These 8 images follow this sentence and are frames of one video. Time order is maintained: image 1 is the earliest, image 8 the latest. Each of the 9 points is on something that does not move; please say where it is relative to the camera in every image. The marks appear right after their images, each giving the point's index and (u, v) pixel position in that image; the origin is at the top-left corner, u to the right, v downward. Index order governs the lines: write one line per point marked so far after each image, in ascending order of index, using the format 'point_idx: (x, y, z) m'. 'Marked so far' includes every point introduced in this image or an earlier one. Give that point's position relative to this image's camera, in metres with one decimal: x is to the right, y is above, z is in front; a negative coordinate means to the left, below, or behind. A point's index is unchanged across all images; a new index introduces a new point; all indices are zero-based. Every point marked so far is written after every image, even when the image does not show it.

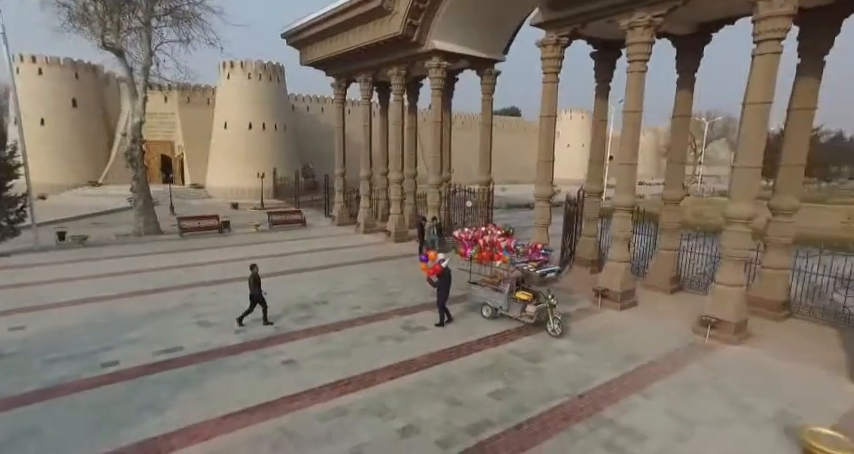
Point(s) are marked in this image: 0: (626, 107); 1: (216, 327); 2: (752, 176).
0: (+3.7, +2.2, +8.9) m
1: (-3.4, -1.6, +7.8) m
2: (+4.9, +0.8, +7.2) m
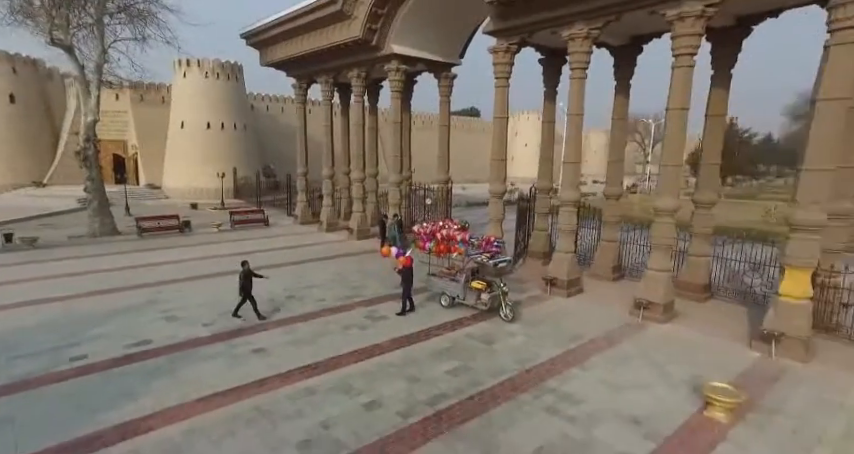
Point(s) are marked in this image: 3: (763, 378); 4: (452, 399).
0: (+2.8, +2.4, +9.7) m
1: (-4.1, -1.6, +8.1) m
2: (+4.2, +0.9, +8.1) m
3: (+4.2, -1.9, +5.9) m
4: (+0.3, -2.0, +5.7) m
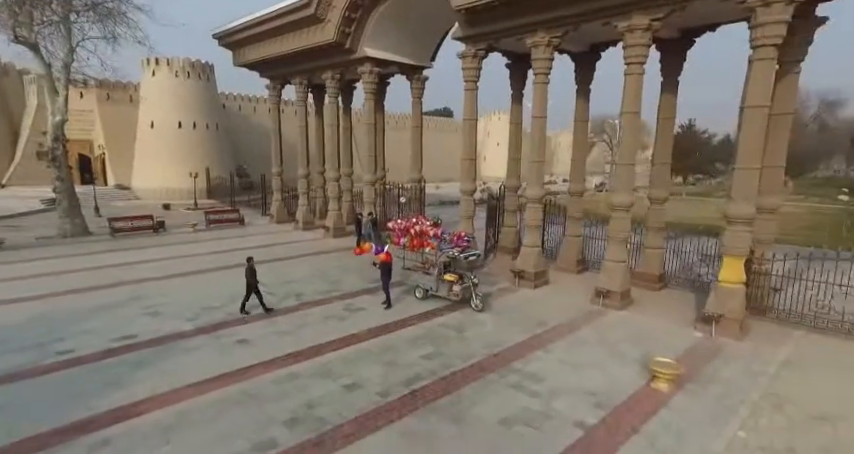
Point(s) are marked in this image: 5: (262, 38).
0: (+2.3, +2.4, +10.3) m
1: (-4.5, -1.6, +8.3) m
2: (+3.7, +1.0, +8.9) m
3: (+3.9, -1.8, +6.6) m
4: (0.0, -2.0, +6.2) m
5: (-5.7, +6.5, +16.4) m
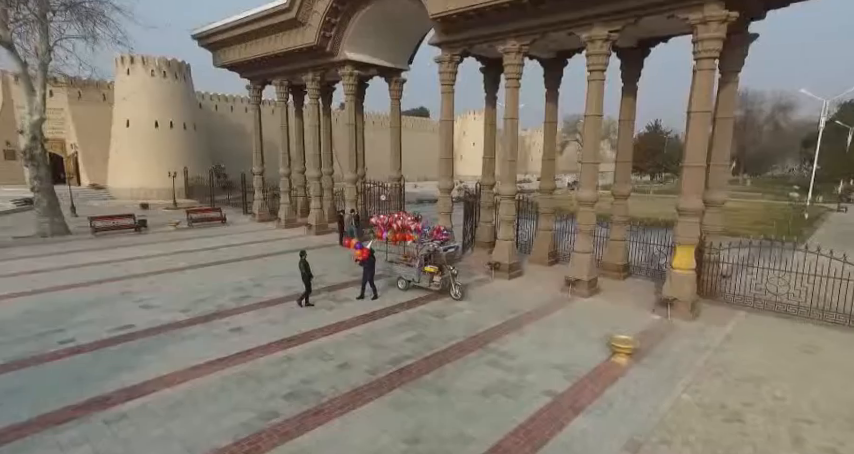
0: (+1.8, +2.6, +11.0) m
1: (-4.8, -1.5, +8.7) m
2: (+3.3, +1.1, +9.6) m
3: (+3.6, -1.6, +7.5) m
4: (-0.2, -1.9, +6.8) m
5: (-6.4, +6.5, +16.7) m
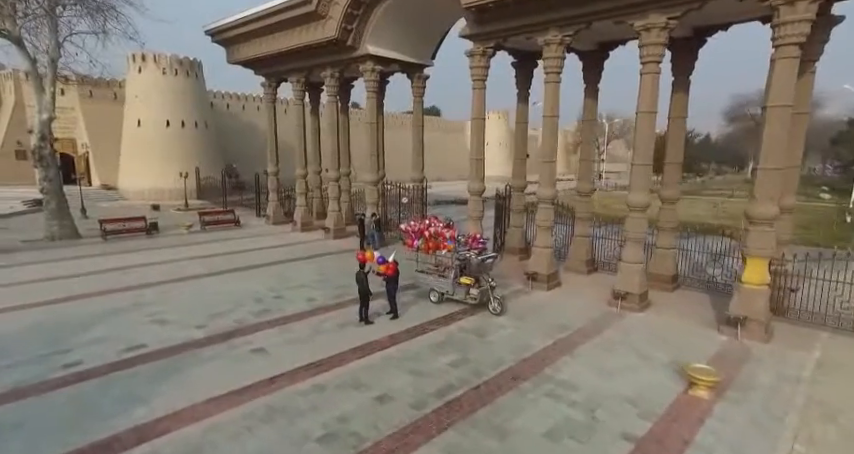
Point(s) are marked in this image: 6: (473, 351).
0: (+2.5, +2.4, +10.2) m
1: (-4.2, -1.6, +8.0) m
2: (+4.0, +1.0, +8.8) m
3: (+4.2, -1.8, +6.6) m
4: (+0.4, -2.0, +6.0) m
5: (-5.6, +6.4, +16.0) m
6: (+0.7, -1.8, +7.1) m
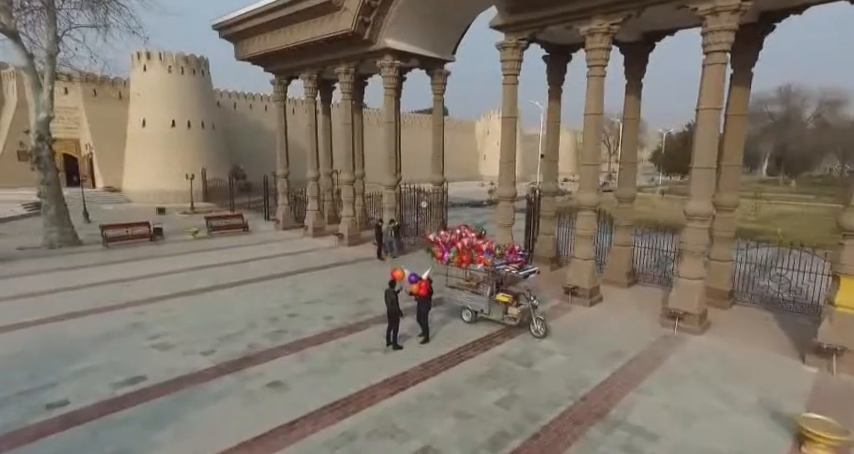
0: (+3.1, +2.2, +9.2) m
1: (-3.6, -1.8, +7.0) m
2: (+4.6, +0.8, +7.8) m
3: (+4.8, -2.0, +5.6) m
4: (+0.9, -2.2, +5.0) m
5: (-5.0, +6.2, +15.1) m
6: (+1.2, -2.0, +6.2) m
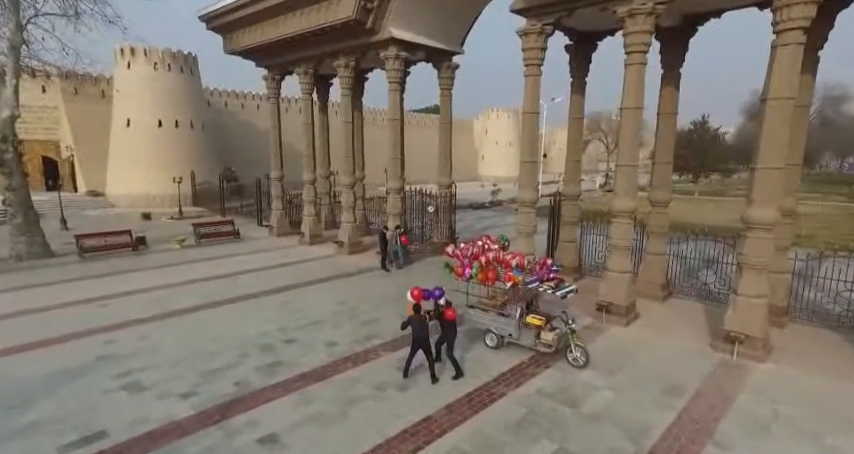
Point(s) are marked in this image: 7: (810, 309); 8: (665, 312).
0: (+3.3, +2.1, +8.1) m
1: (-3.3, -2.0, +5.8) m
2: (+4.8, +0.7, +6.7) m
3: (+5.1, -2.1, +4.5) m
4: (+1.2, -2.4, +3.8) m
5: (-4.8, +6.0, +13.9) m
6: (+1.5, -2.2, +5.0) m
7: (+6.9, -1.5, +8.4) m
8: (+4.4, -1.6, +8.8) m
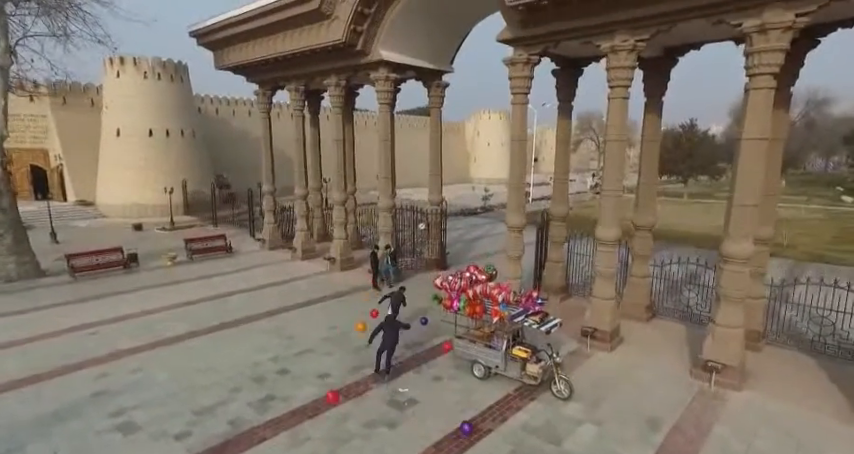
0: (+3.1, +1.6, +8.3) m
1: (-3.5, -2.6, +6.0) m
2: (+4.7, +0.2, +6.9) m
3: (+5.0, -2.7, +4.7) m
4: (+1.1, -2.9, +4.1) m
5: (-5.1, +5.5, +13.9) m
6: (+1.4, -2.7, +5.2) m
7: (+6.7, -2.0, +8.7) m
8: (+4.2, -2.1, +9.0) m
